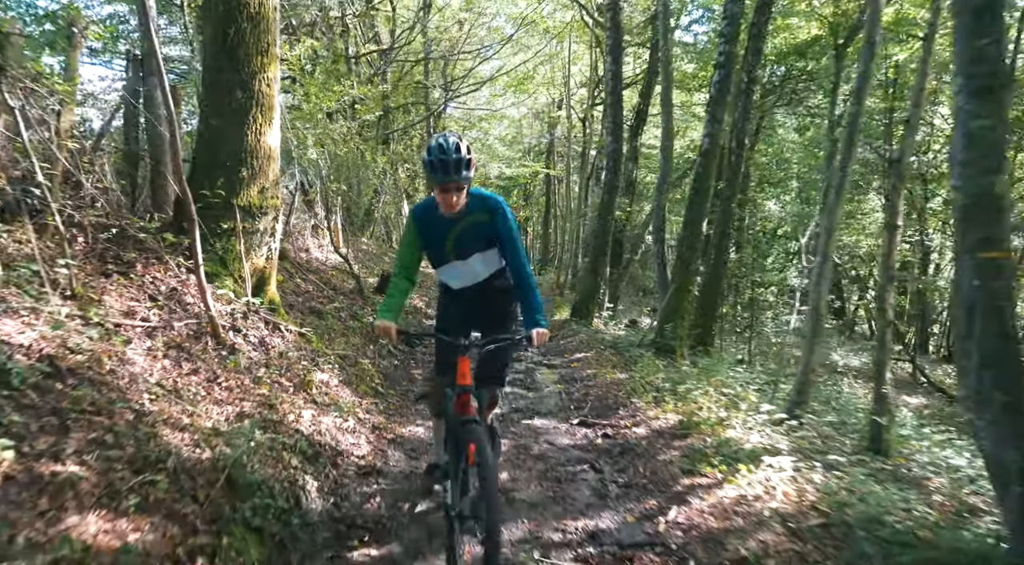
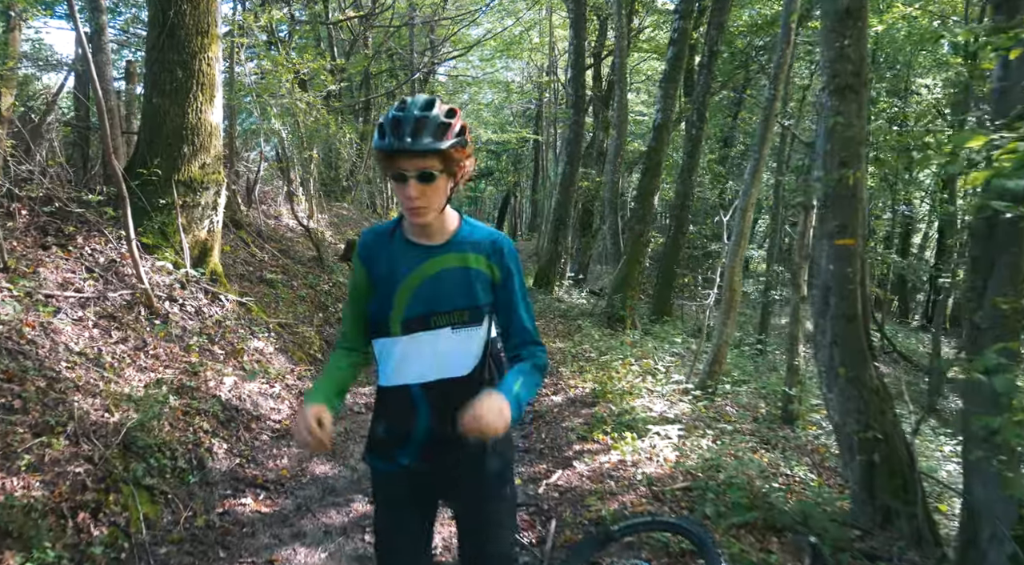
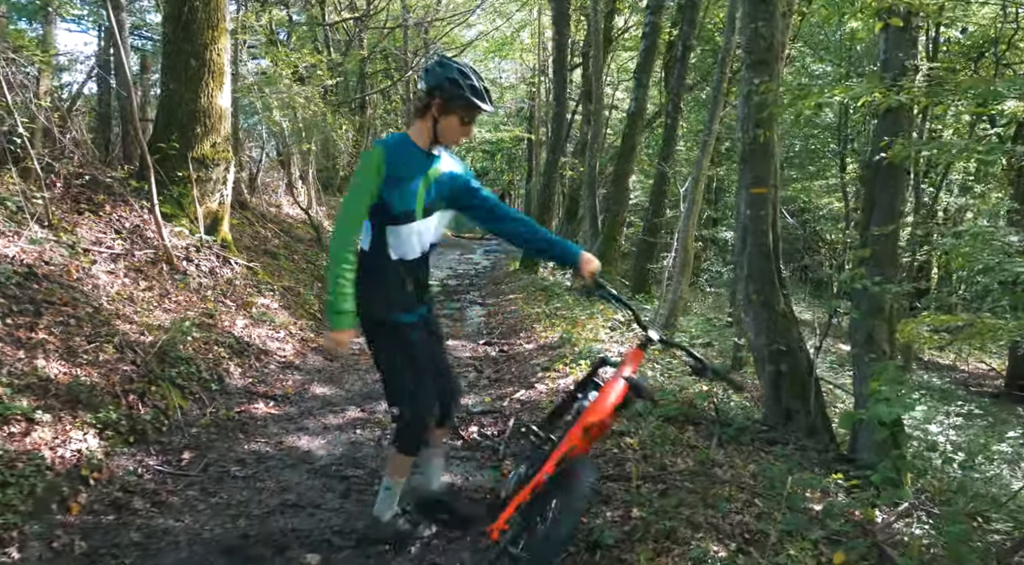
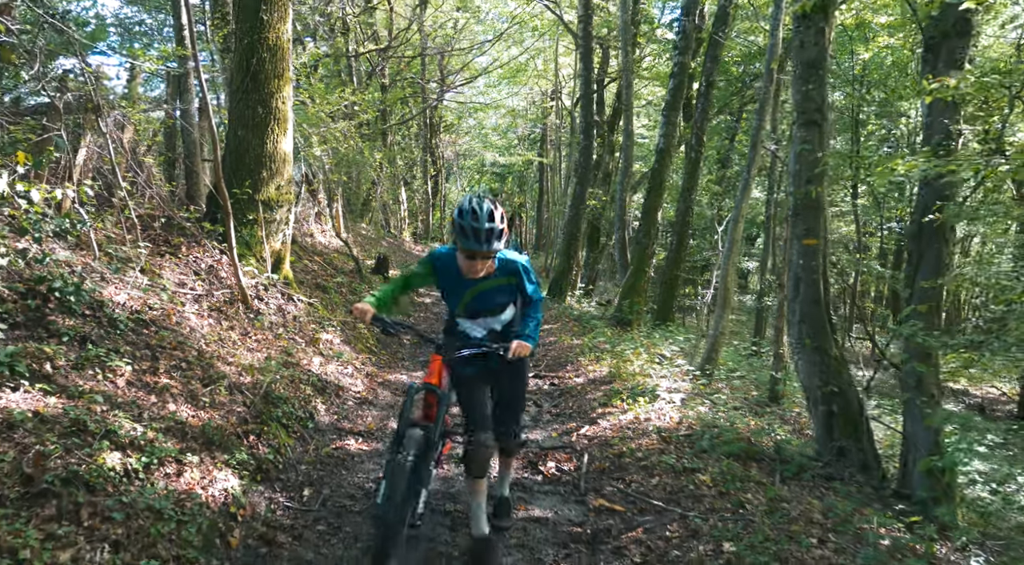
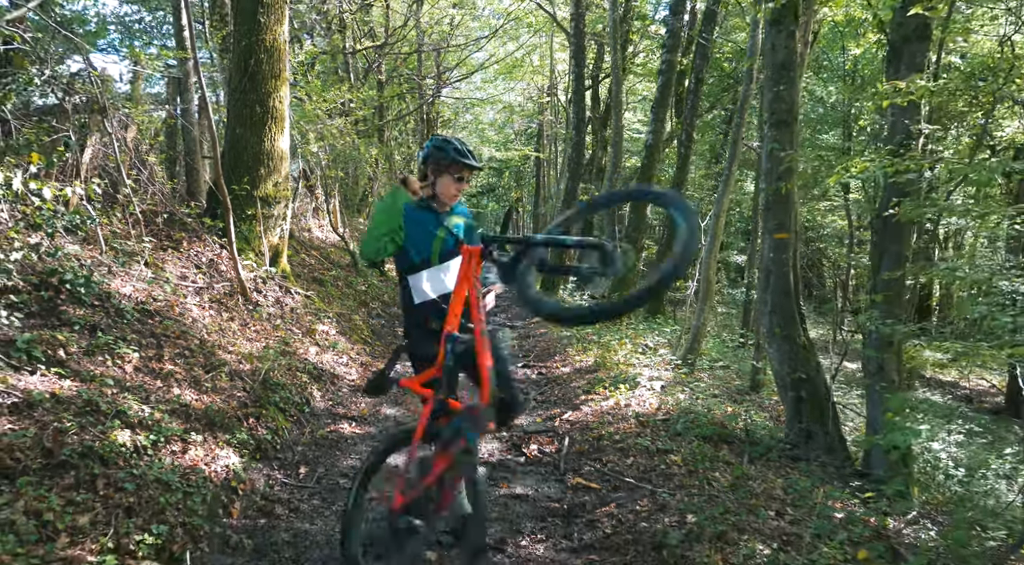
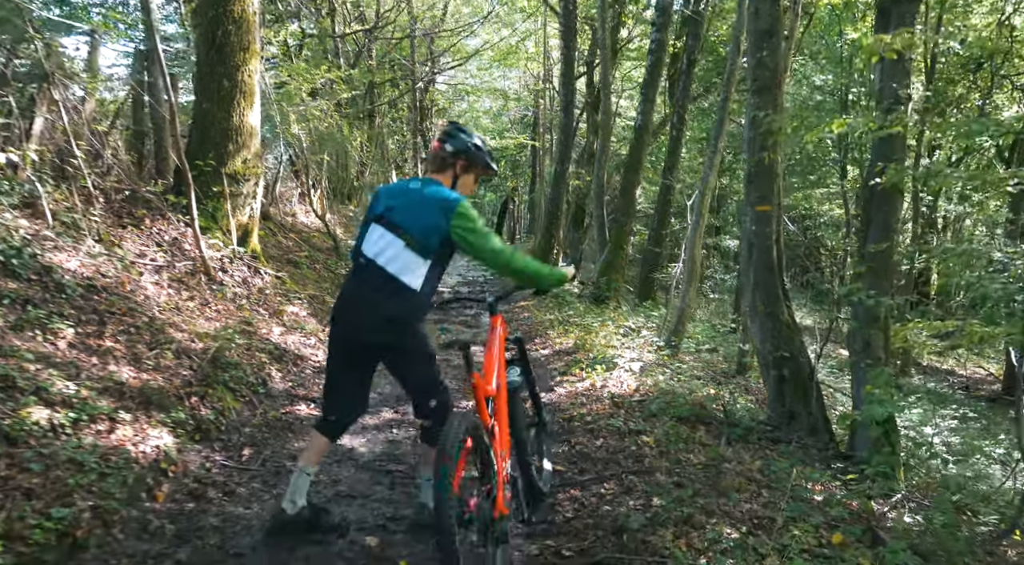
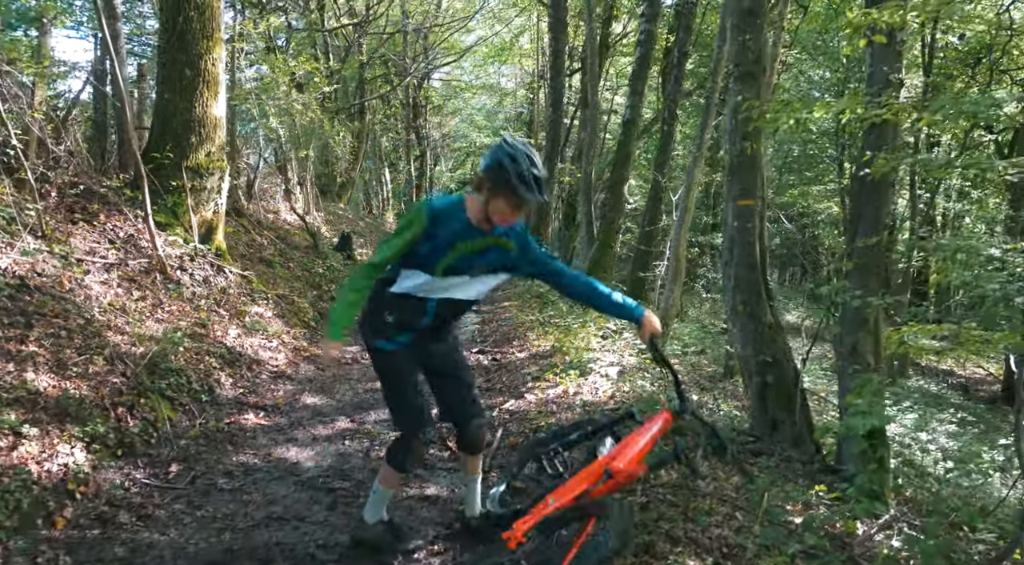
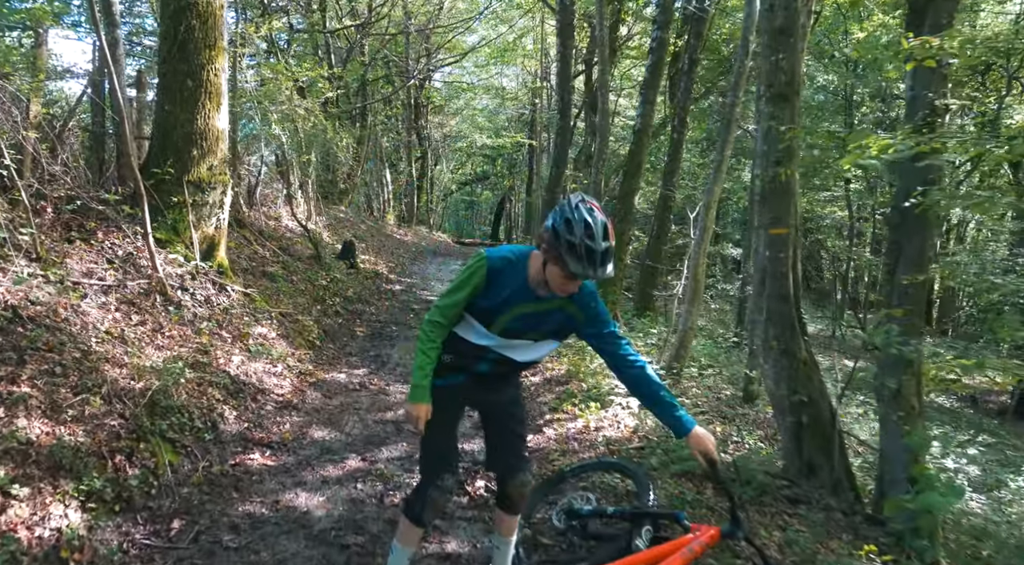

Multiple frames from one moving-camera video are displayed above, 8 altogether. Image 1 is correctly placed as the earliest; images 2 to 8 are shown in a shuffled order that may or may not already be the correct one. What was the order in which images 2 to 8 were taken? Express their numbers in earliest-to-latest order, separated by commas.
4, 5, 6, 3, 7, 8, 2
